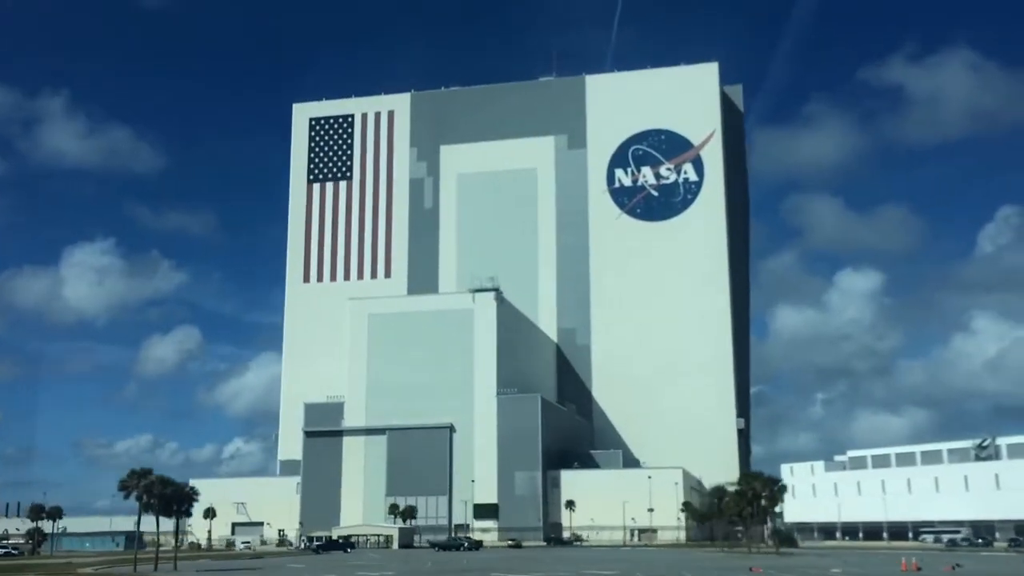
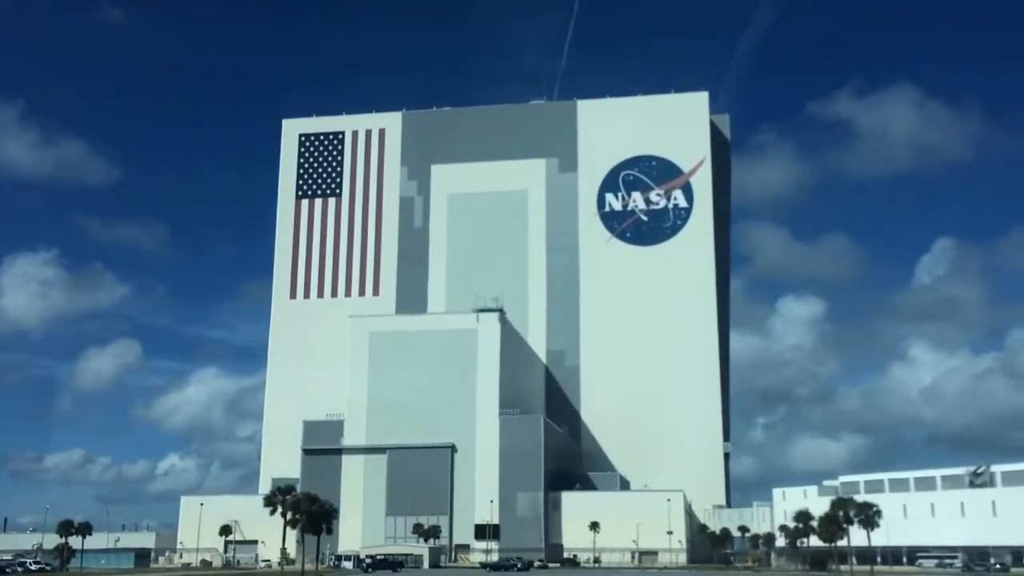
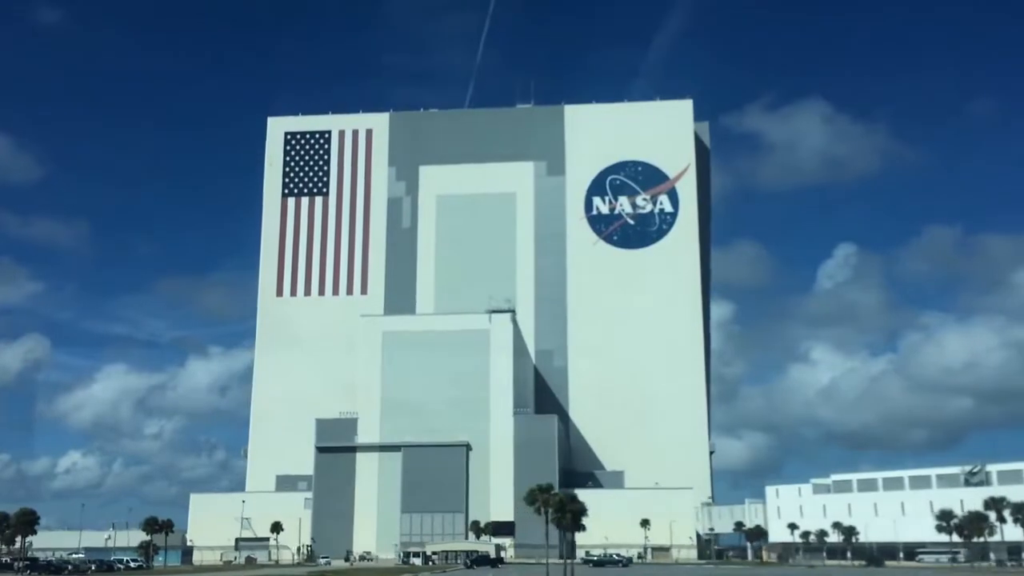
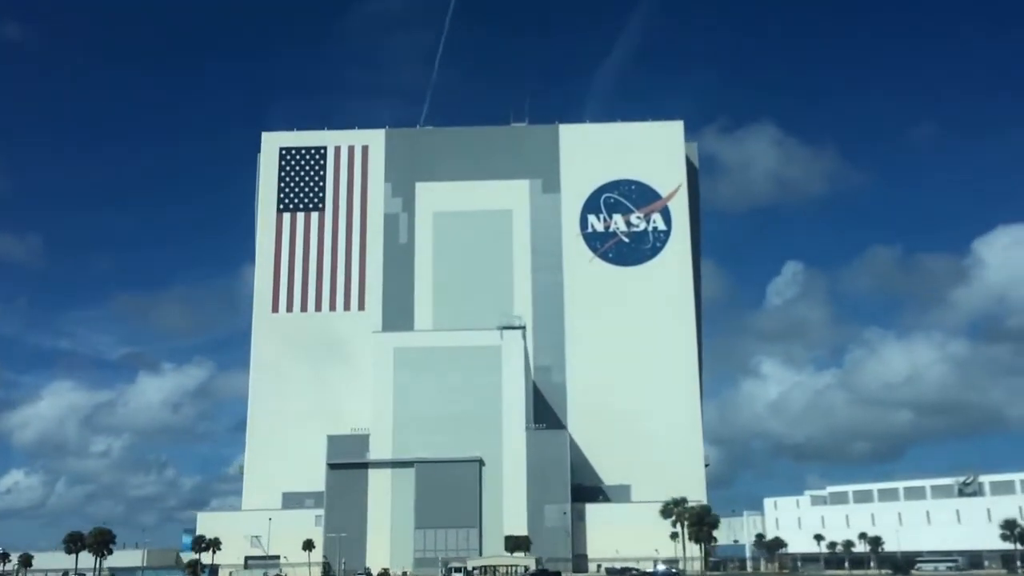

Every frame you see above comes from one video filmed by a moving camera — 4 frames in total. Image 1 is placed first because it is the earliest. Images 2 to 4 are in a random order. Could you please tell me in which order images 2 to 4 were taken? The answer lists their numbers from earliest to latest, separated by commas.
2, 3, 4
